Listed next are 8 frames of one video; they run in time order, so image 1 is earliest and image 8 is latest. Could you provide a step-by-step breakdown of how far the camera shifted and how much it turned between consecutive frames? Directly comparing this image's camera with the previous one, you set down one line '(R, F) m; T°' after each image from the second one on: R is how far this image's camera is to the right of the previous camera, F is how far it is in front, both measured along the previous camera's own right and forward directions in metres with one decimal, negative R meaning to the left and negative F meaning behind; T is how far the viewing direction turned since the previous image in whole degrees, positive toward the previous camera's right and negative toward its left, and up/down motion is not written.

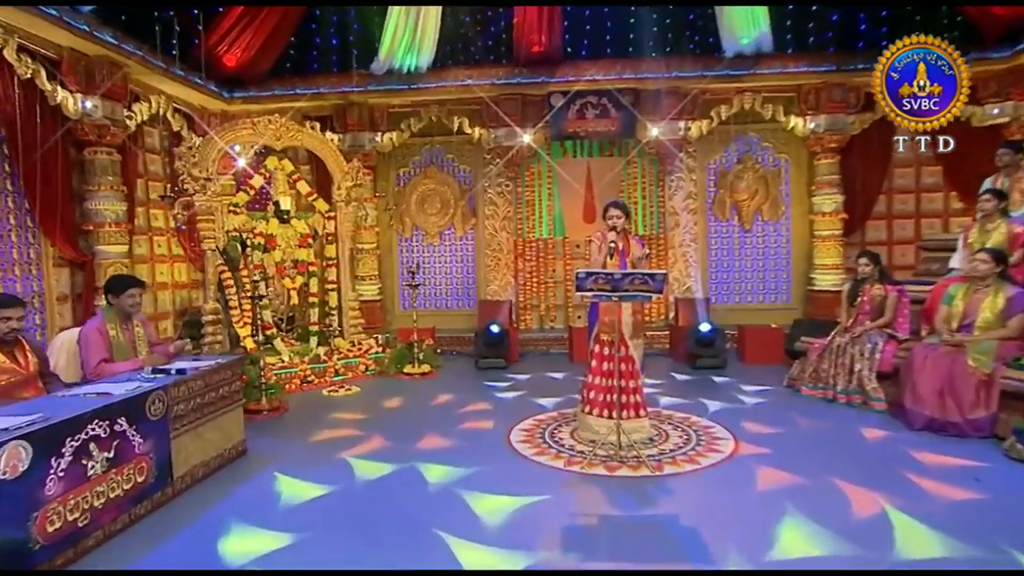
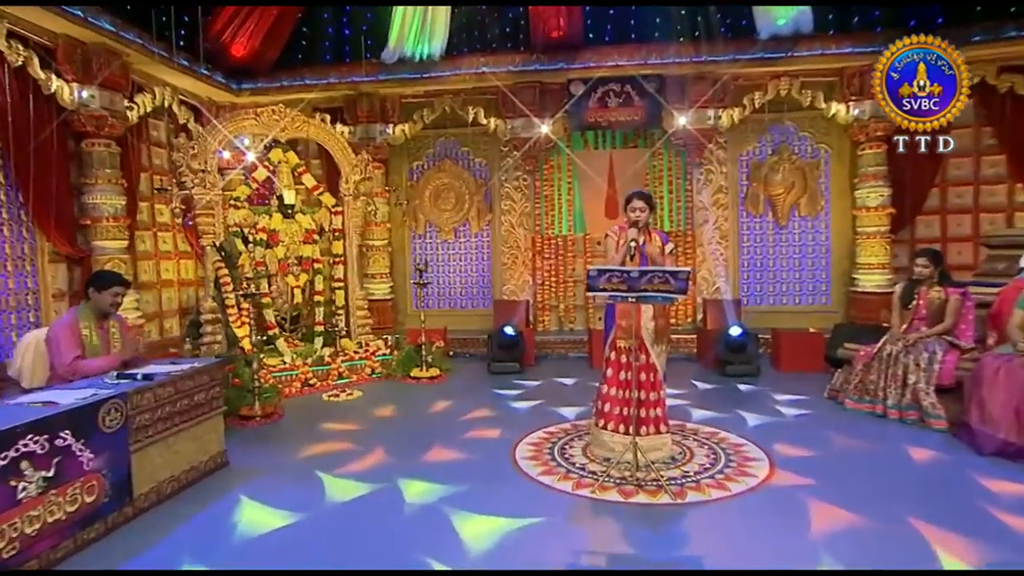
(+0.1, +0.4) m; -3°
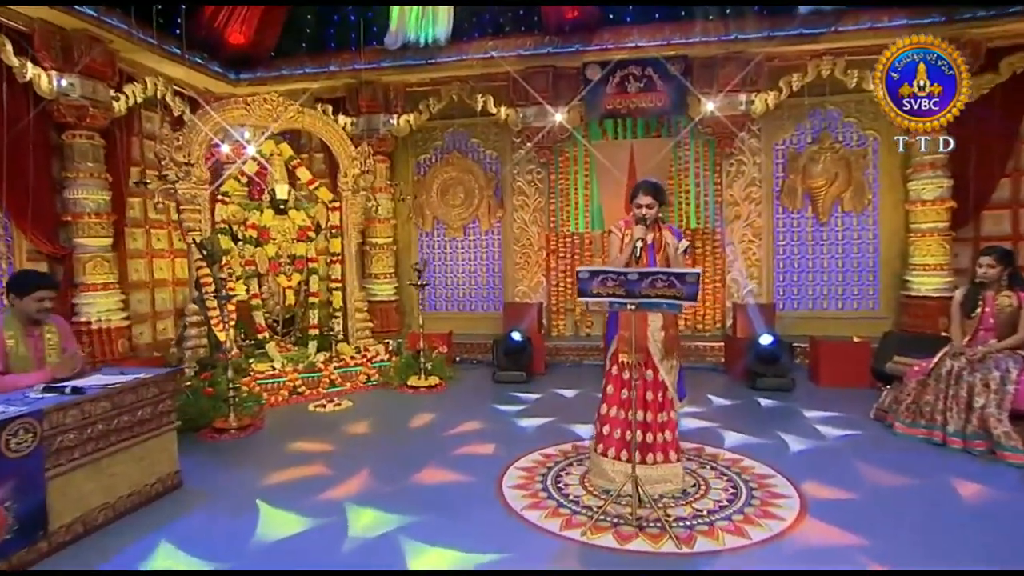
(+0.3, +0.6) m; -3°
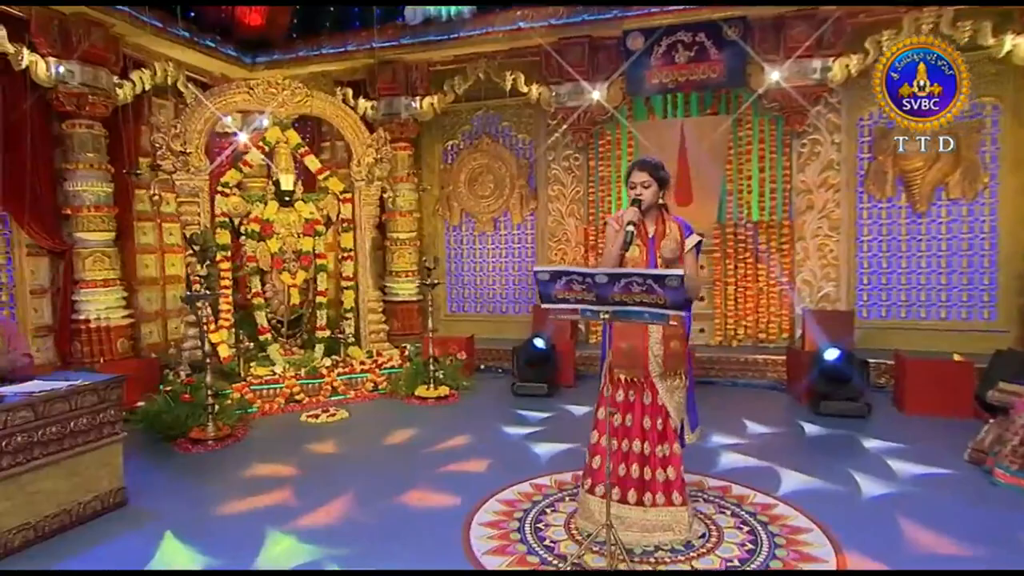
(+0.5, +0.8) m; -8°
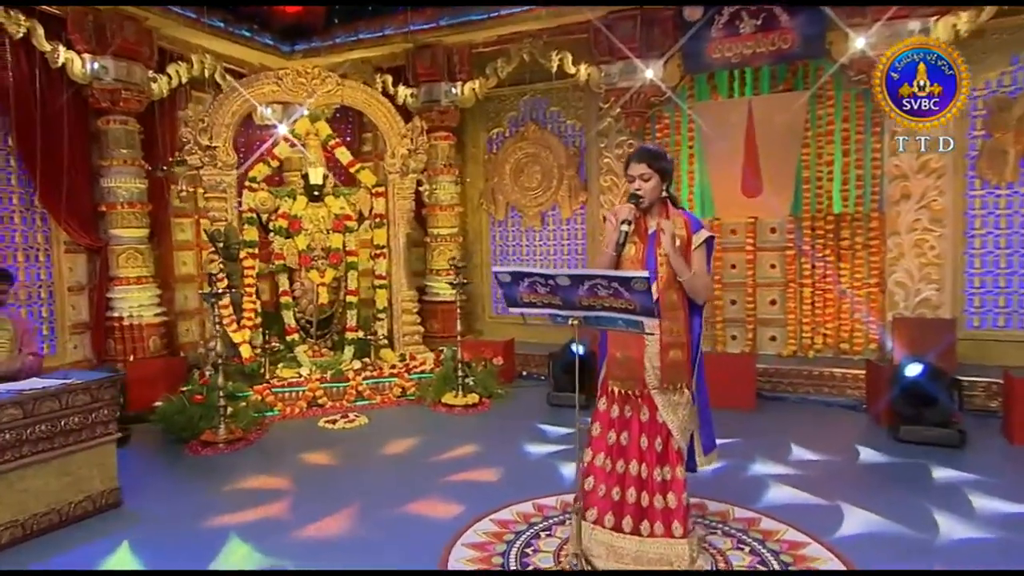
(+0.3, +0.5) m; -7°
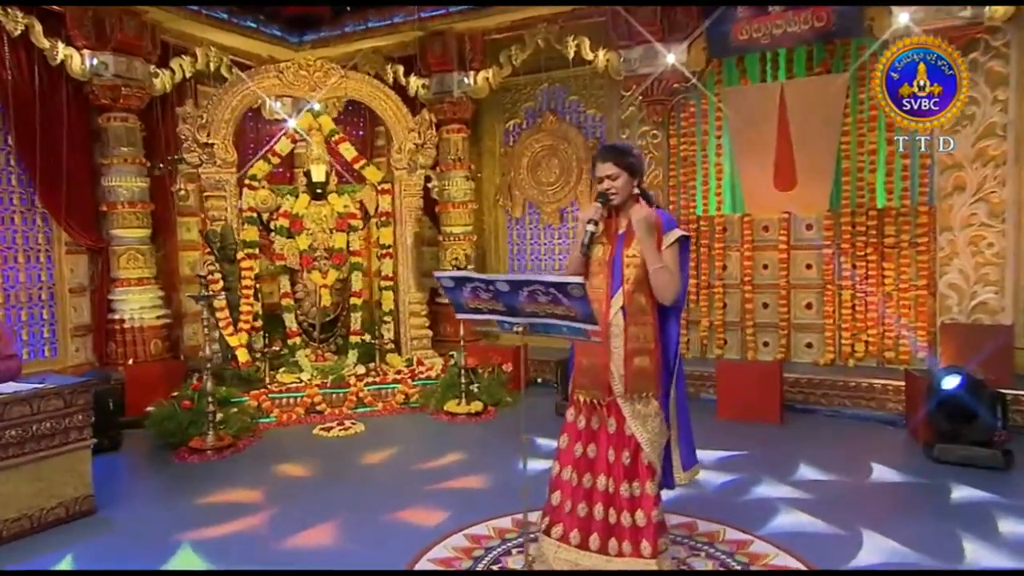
(+0.2, +0.3) m; -3°
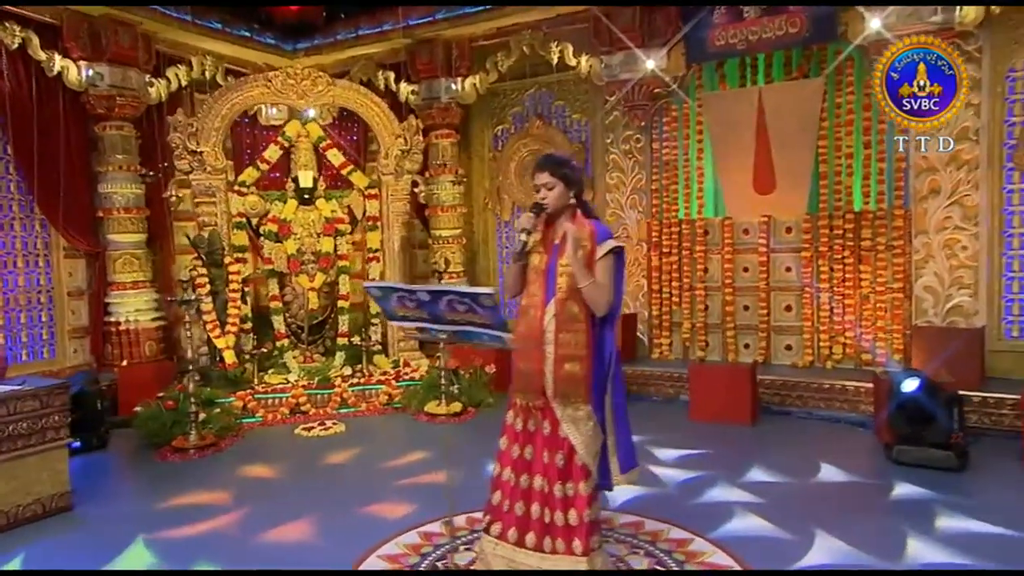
(+0.3, -0.1) m; -1°
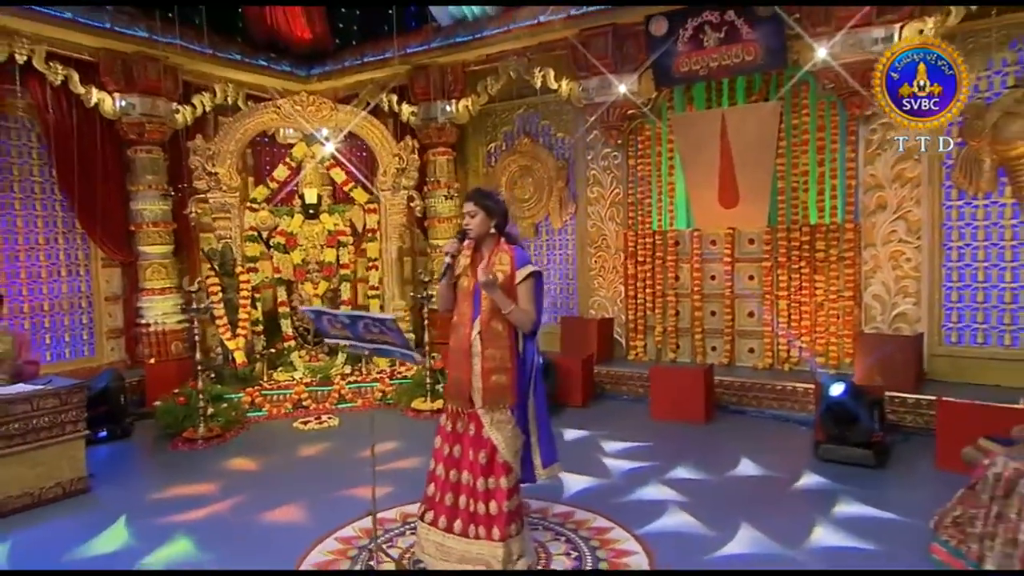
(+0.5, -0.5) m; -3°
